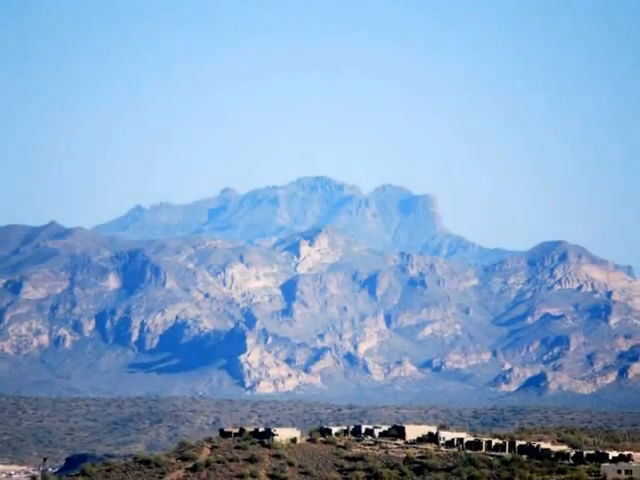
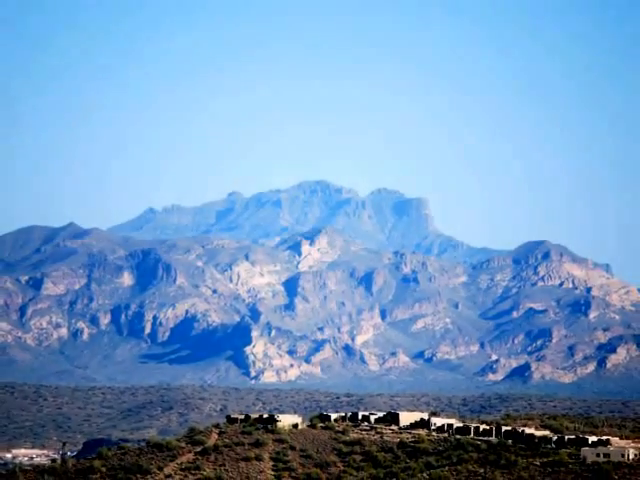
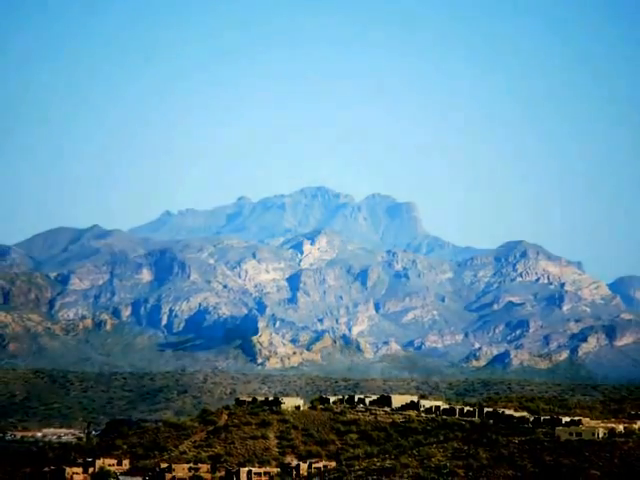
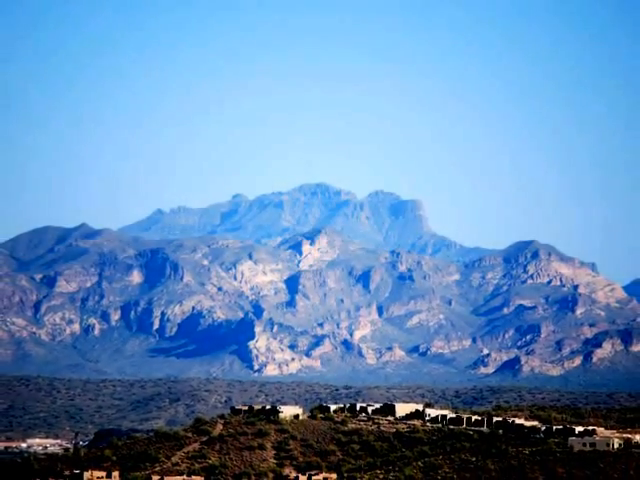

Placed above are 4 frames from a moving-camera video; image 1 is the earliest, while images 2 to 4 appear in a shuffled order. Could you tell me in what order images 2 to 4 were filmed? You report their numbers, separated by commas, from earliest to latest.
2, 4, 3
